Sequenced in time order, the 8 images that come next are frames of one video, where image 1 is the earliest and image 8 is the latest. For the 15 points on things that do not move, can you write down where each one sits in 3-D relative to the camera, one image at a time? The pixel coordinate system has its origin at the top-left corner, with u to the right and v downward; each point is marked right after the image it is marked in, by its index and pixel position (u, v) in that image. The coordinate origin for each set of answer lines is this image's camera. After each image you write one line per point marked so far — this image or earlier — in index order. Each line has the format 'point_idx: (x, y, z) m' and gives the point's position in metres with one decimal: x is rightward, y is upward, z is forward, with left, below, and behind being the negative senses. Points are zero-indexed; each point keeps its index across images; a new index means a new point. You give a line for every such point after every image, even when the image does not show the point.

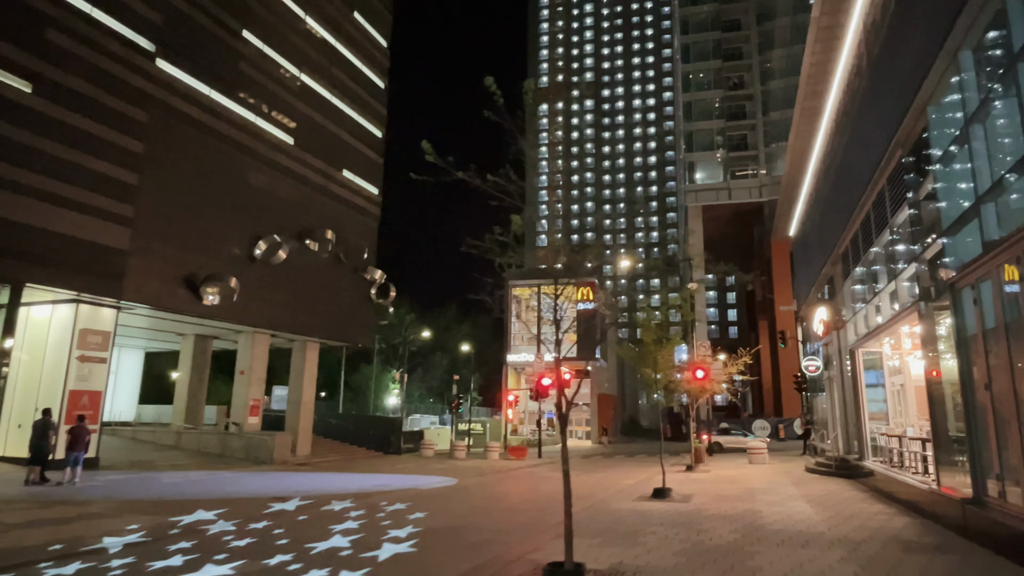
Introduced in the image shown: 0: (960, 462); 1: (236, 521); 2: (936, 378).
0: (+7.0, -2.7, +10.0) m
1: (-4.9, -4.1, +11.4) m
2: (+7.2, -1.6, +10.9) m
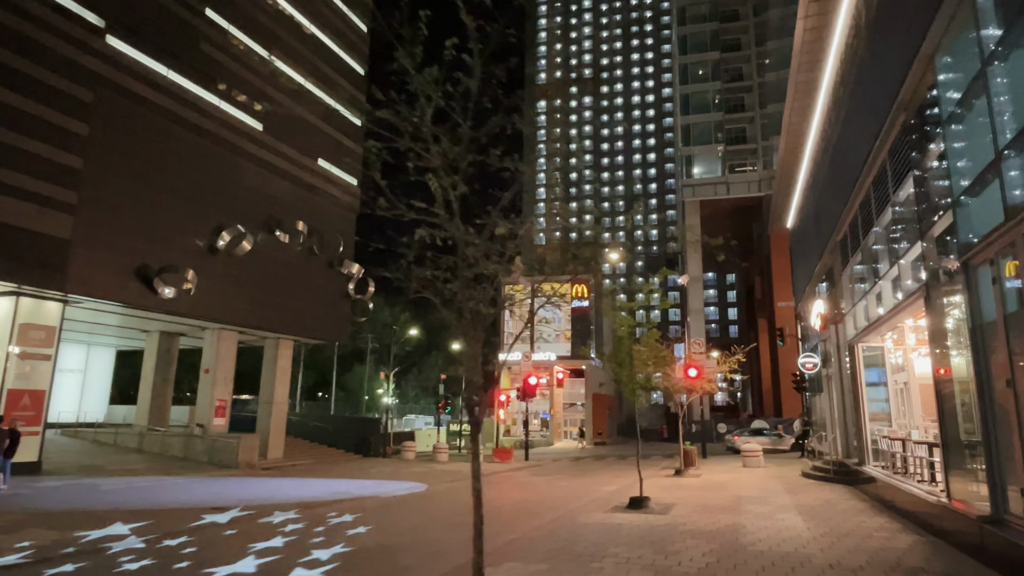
0: (+6.2, -2.4, +8.6) m
1: (-5.7, -3.9, +10.0) m
2: (+6.4, -1.3, +9.5) m
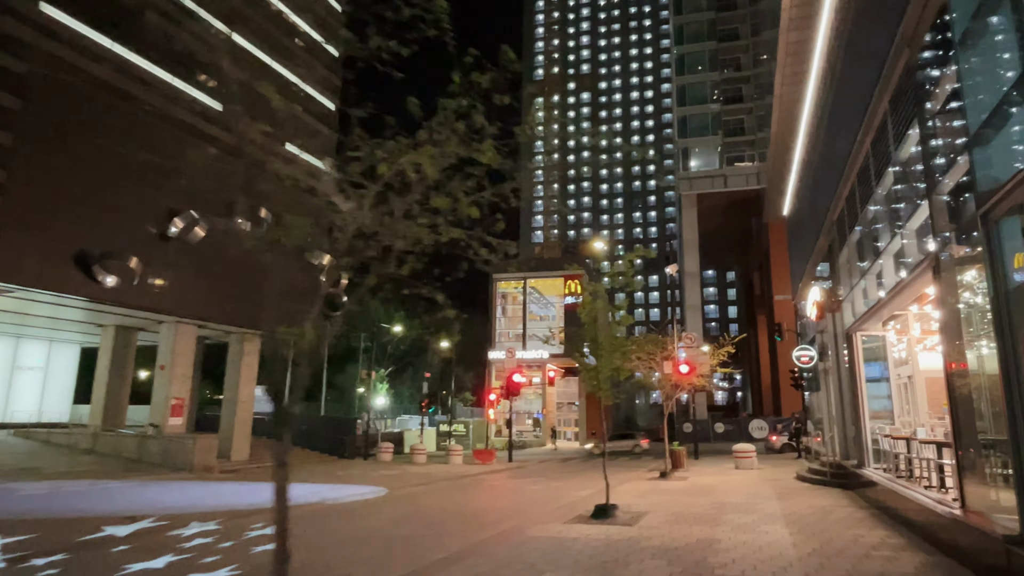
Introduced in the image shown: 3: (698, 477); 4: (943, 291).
0: (+5.3, -2.0, +7.1) m
1: (-6.6, -3.5, +8.5) m
2: (+5.6, -0.9, +8.0) m
3: (+5.3, -5.4, +18.5) m
4: (+5.6, -0.1, +8.4) m
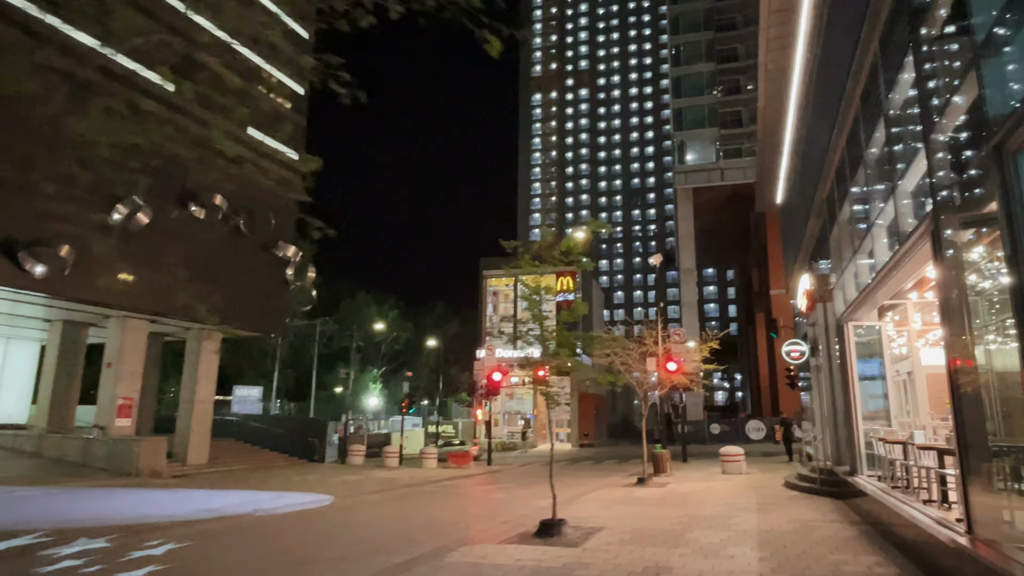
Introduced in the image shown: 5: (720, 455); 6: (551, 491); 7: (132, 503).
0: (+4.3, -1.8, +5.6) m
1: (-7.6, -3.3, +7.0) m
2: (+4.5, -0.6, +6.4) m
3: (+4.4, -5.1, +16.9) m
4: (+4.6, +0.2, +6.9) m
5: (+6.3, -5.1, +19.5) m
6: (+1.0, -5.1, +16.3) m
7: (-8.4, -4.7, +14.2) m
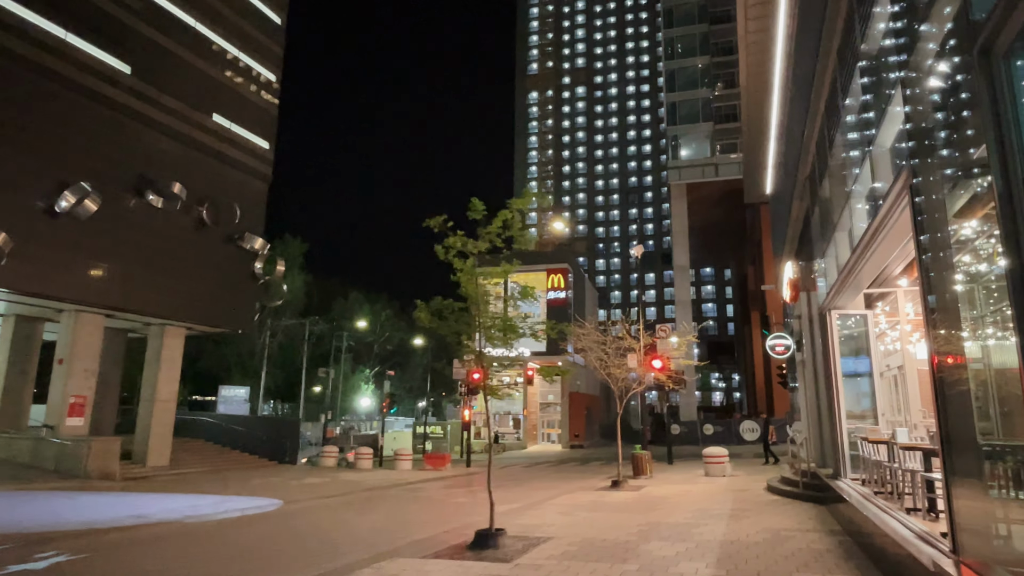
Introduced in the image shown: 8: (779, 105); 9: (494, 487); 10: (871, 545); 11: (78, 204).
0: (+3.4, -1.5, +4.5) m
1: (-8.4, -3.0, +6.0) m
2: (+3.7, -0.4, +5.4) m
3: (+3.5, -4.9, +15.8) m
4: (+3.7, +0.5, +5.8) m
5: (+5.5, -4.8, +18.5) m
6: (+0.1, -4.9, +15.2) m
7: (-9.2, -4.5, +13.1) m
8: (+7.1, +4.8, +17.1) m
9: (-0.5, -5.6, +18.3) m
10: (+4.2, -3.0, +7.5) m
11: (-12.4, +2.4, +18.3) m
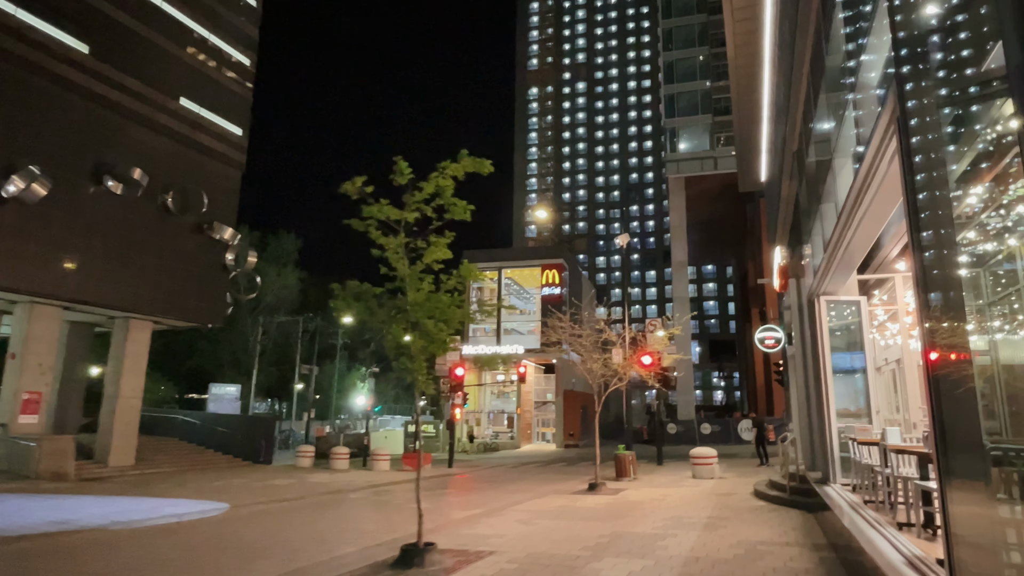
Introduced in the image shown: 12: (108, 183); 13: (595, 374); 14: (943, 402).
0: (+2.7, -1.2, +3.4) m
1: (-9.2, -2.7, +4.9) m
2: (+2.9, -0.1, +4.3) m
3: (+2.8, -4.6, +14.7) m
4: (+3.0, +0.7, +4.7) m
5: (+4.8, -4.6, +17.3) m
6: (-0.6, -4.6, +14.1) m
7: (-9.9, -4.2, +12.1) m
8: (+6.4, +5.0, +16.0) m
9: (-1.2, -5.4, +17.2) m
10: (+3.5, -2.8, +6.4) m
11: (-13.0, +2.7, +17.3) m
12: (-12.3, +3.2, +19.7) m
13: (+2.4, -2.5, +18.6) m
14: (+3.0, -0.8, +4.4) m
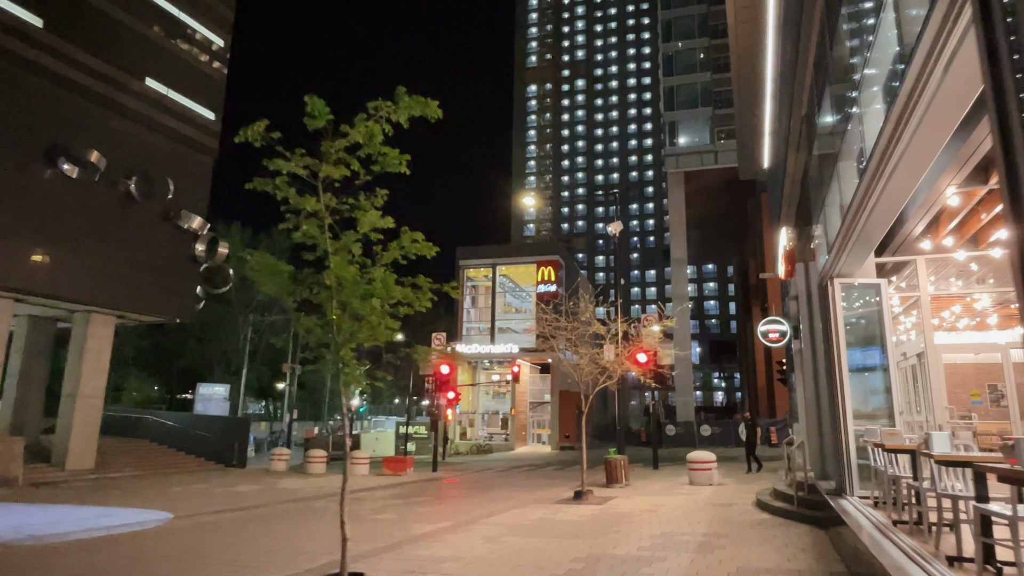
0: (+2.2, -1.0, +2.0) m
1: (-9.7, -2.5, +3.6) m
2: (+2.4, +0.1, +2.9) m
3: (+2.4, -4.4, +13.4) m
4: (+2.5, +1.0, +3.3) m
5: (+4.3, -4.3, +16.0) m
6: (-1.0, -4.4, +12.7) m
7: (-10.4, -3.9, +10.7) m
8: (+6.0, +5.3, +14.6) m
9: (-1.7, -5.1, +15.9) m
10: (+3.0, -2.5, +5.1) m
11: (-13.5, +2.9, +16.0) m
12: (-12.8, +3.4, +18.3) m
13: (+2.0, -2.3, +17.2) m
14: (+2.5, -0.5, +3.0) m
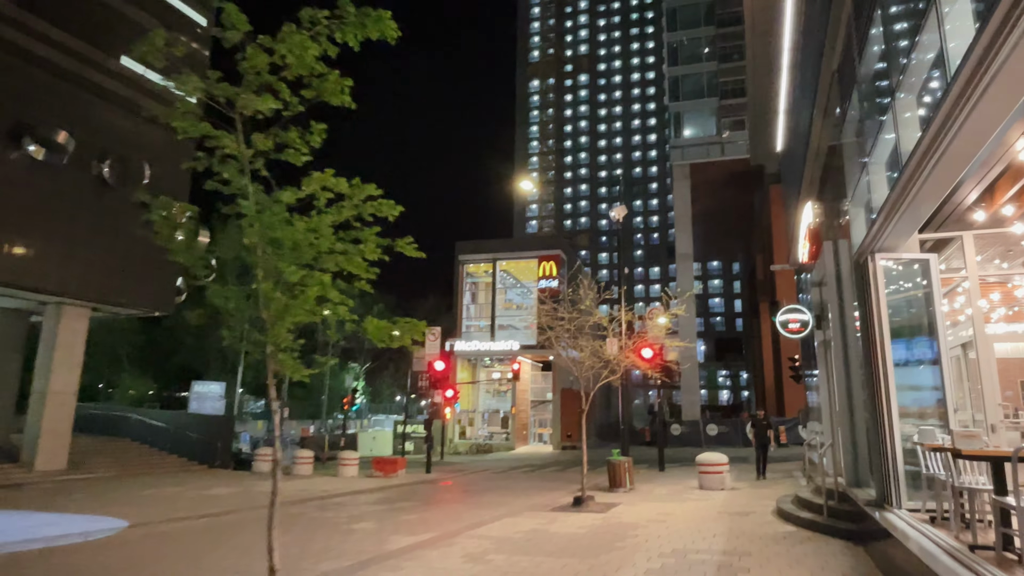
0: (+2.0, -0.7, +0.8) m
1: (-9.8, -2.2, +2.4) m
2: (+2.2, +0.4, +1.7) m
3: (+2.2, -4.1, +12.1) m
4: (+2.3, +1.3, +2.1) m
5: (+4.2, -4.0, +14.7) m
6: (-1.2, -4.1, +11.5) m
7: (-10.5, -3.7, +9.6) m
8: (+5.8, +5.6, +13.3) m
9: (-1.8, -4.8, +14.6) m
10: (+2.8, -2.2, +3.8) m
11: (-13.6, +3.2, +14.8) m
12: (-12.9, +3.7, +17.2) m
13: (+1.8, -2.0, +16.0) m
14: (+2.3, -0.2, +1.8) m
